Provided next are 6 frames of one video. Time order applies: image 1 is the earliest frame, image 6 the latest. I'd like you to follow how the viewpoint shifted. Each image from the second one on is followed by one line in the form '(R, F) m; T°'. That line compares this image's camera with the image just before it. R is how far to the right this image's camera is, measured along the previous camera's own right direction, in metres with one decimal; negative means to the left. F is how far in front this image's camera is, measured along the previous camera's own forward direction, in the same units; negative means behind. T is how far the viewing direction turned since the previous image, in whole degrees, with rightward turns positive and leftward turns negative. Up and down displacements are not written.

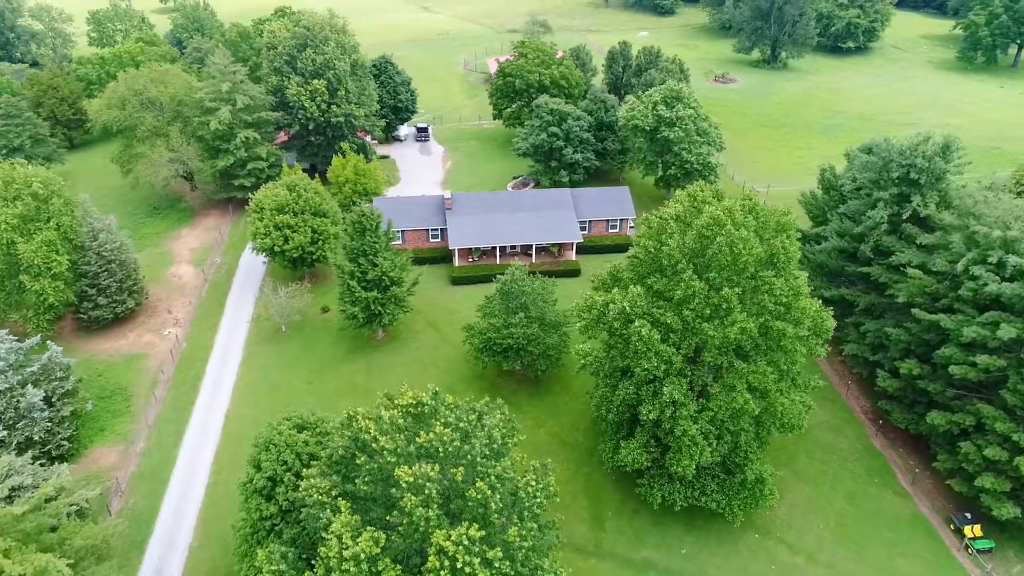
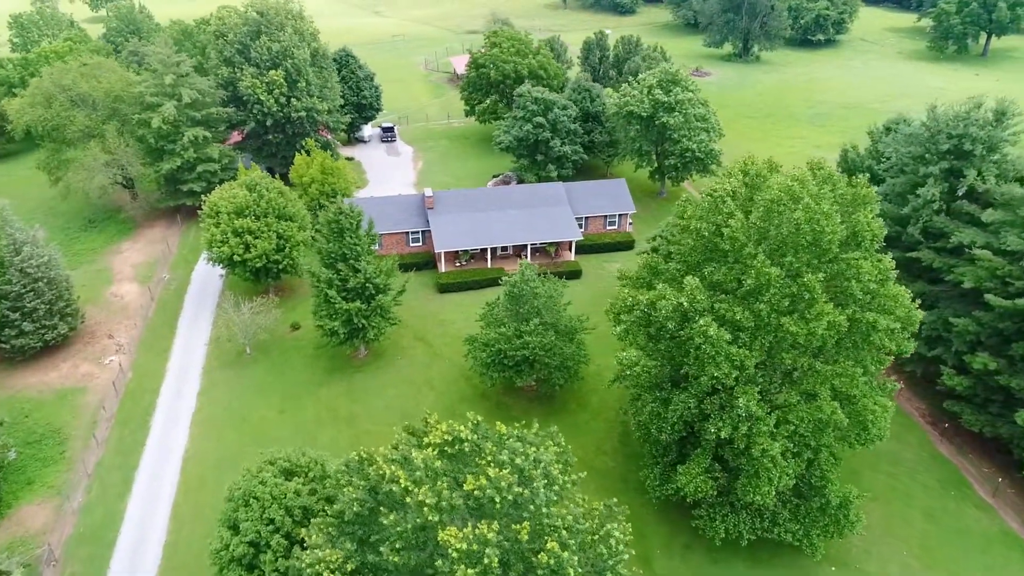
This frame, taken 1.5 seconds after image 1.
(-2.3, +5.1) m; +4°
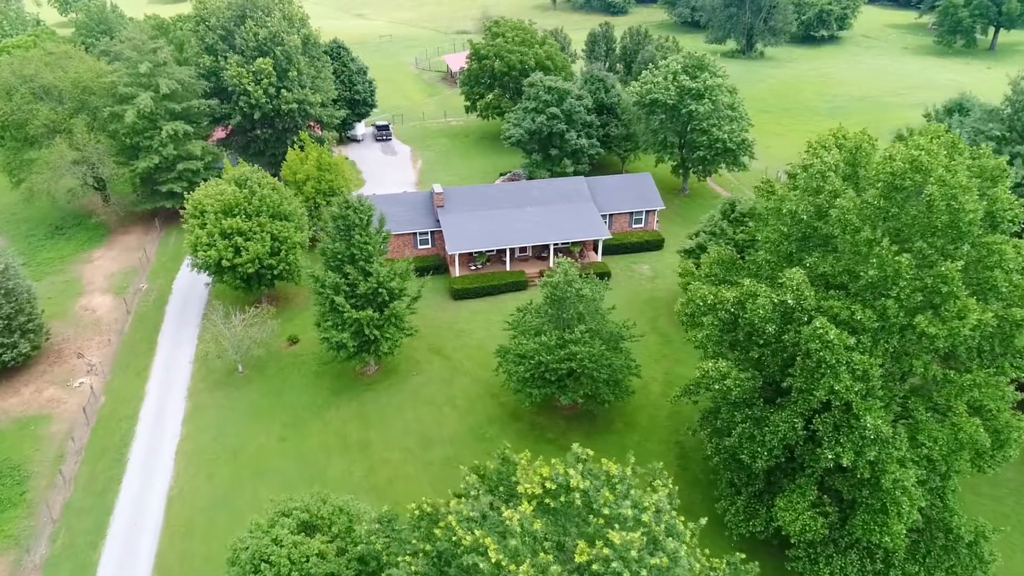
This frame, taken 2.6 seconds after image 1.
(-2.0, +4.2) m; +2°
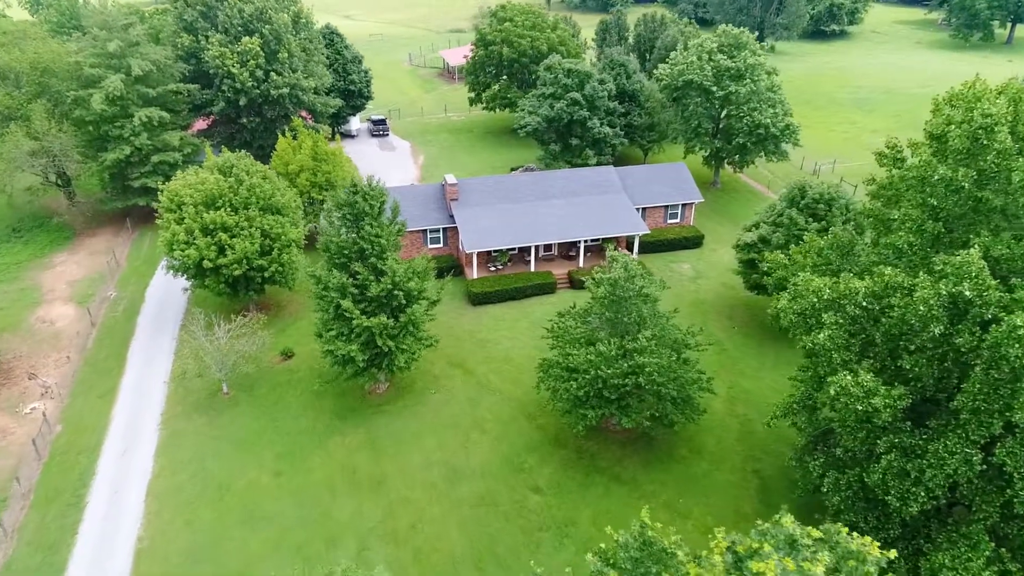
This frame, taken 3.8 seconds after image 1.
(-1.7, +4.7) m; +1°
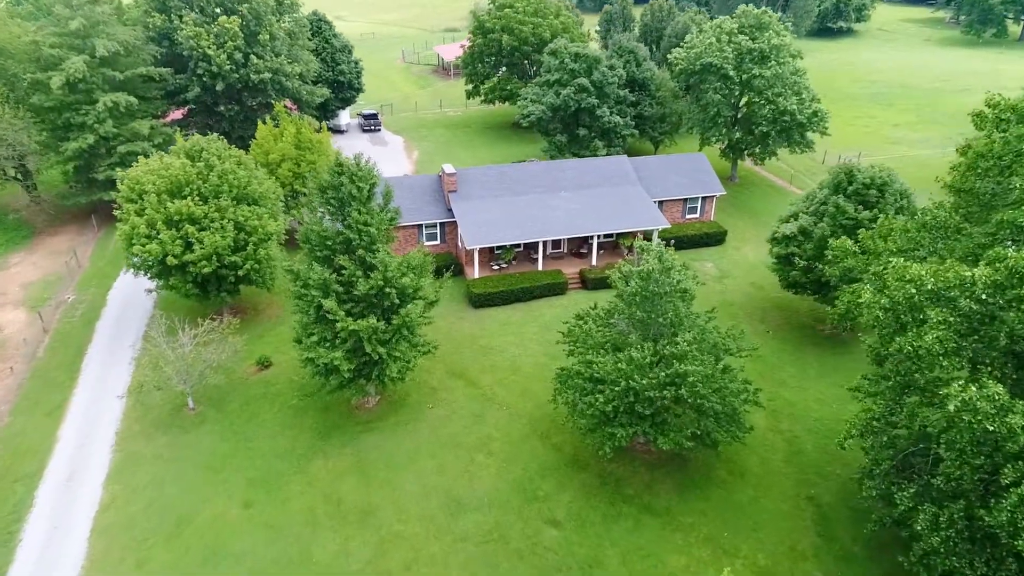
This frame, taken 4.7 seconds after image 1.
(-0.5, +3.3) m; 0°
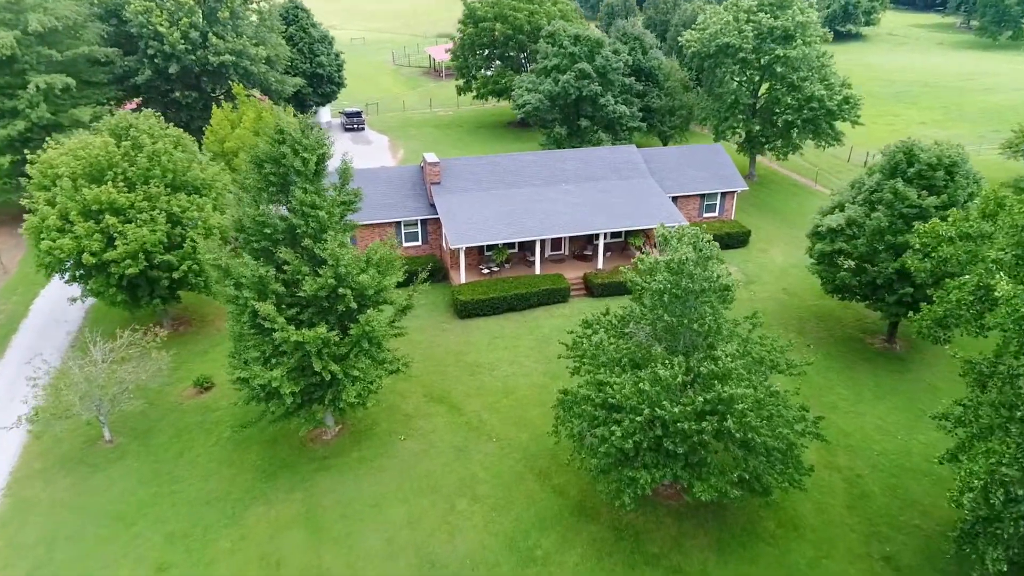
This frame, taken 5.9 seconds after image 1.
(+0.1, +4.2) m; 0°
